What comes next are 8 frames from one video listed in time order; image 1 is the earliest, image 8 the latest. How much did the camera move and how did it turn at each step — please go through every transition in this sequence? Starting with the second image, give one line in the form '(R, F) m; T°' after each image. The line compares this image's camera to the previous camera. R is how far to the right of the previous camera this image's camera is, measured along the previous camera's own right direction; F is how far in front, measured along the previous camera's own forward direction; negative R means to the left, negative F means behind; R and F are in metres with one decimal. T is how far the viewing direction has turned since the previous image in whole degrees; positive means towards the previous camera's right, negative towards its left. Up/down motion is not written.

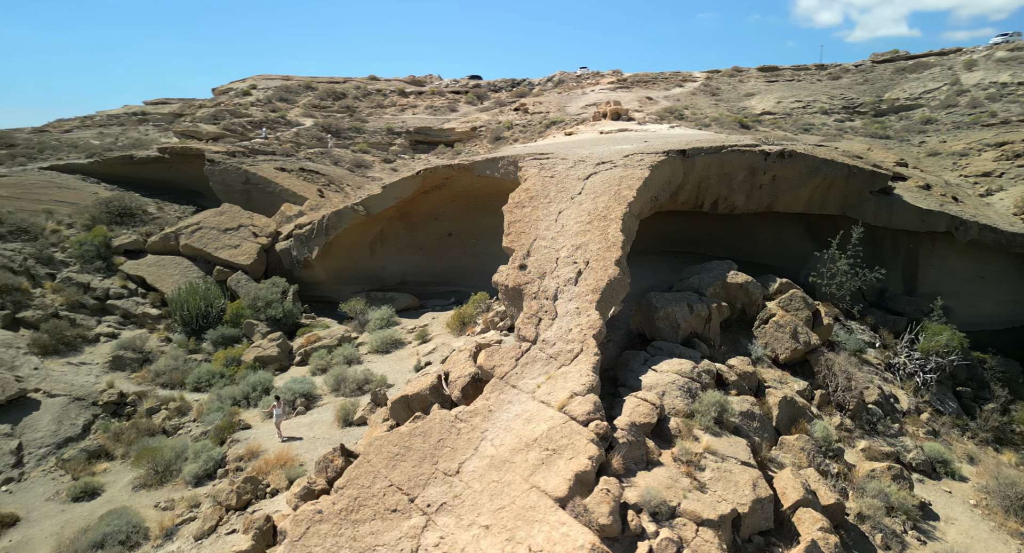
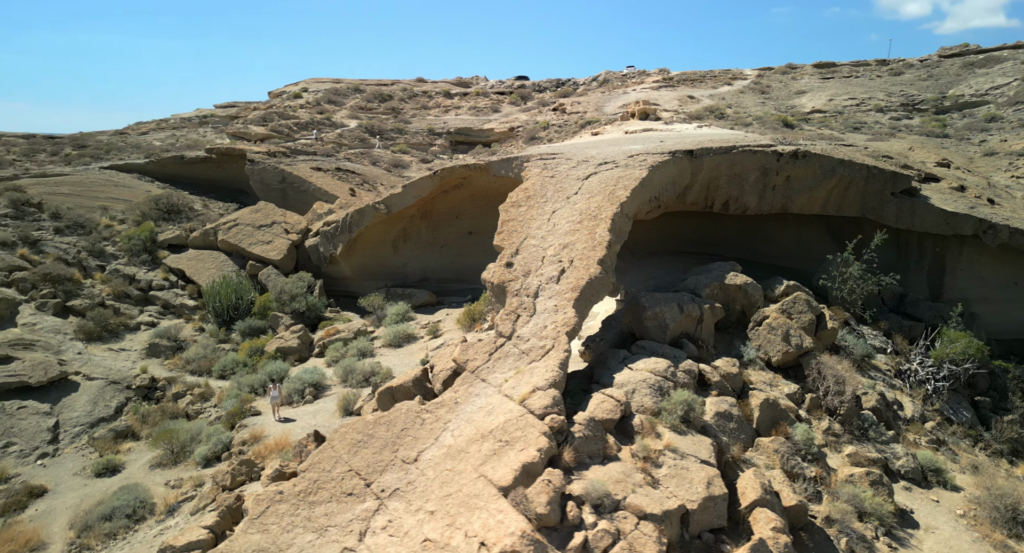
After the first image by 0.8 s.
(+0.6, -0.1) m; -4°
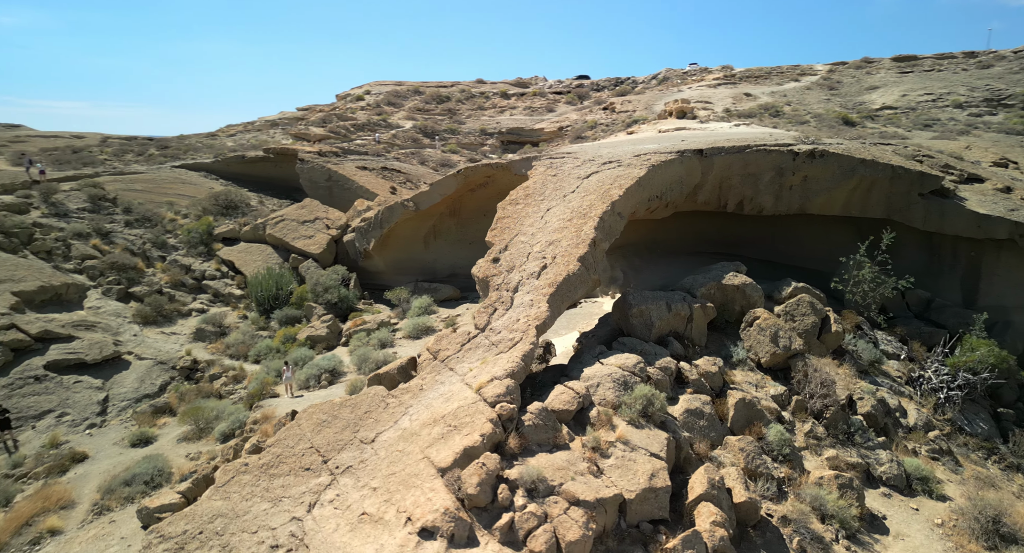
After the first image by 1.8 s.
(+0.7, -0.1) m; -5°
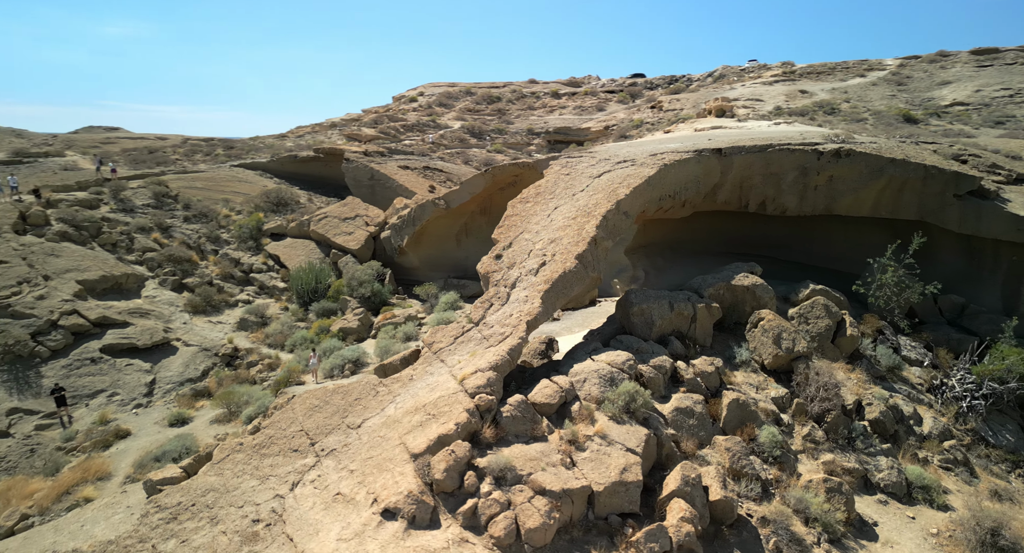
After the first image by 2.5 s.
(+0.5, -0.1) m; -5°
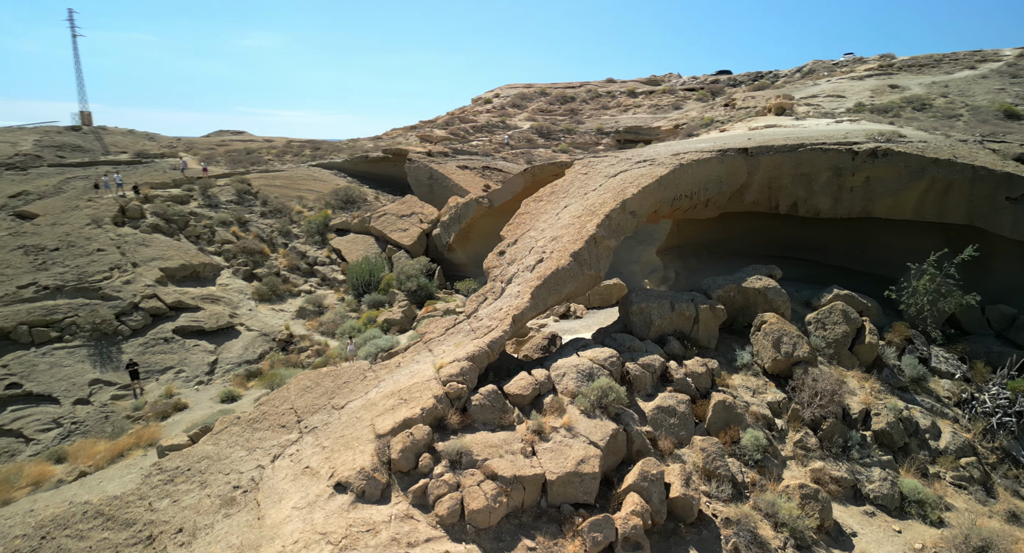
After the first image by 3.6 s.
(+0.8, -0.2) m; -7°
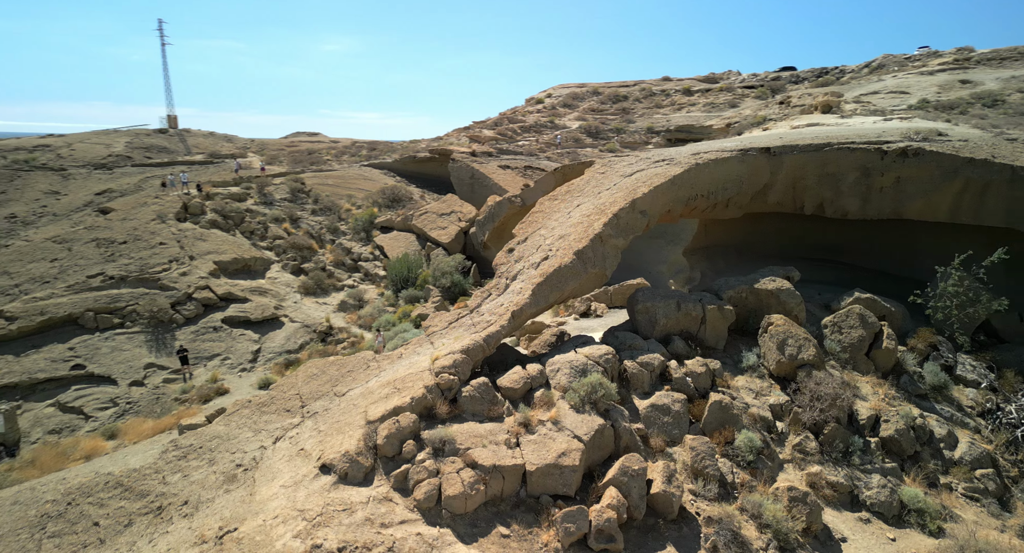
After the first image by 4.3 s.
(+0.5, -0.1) m; -5°
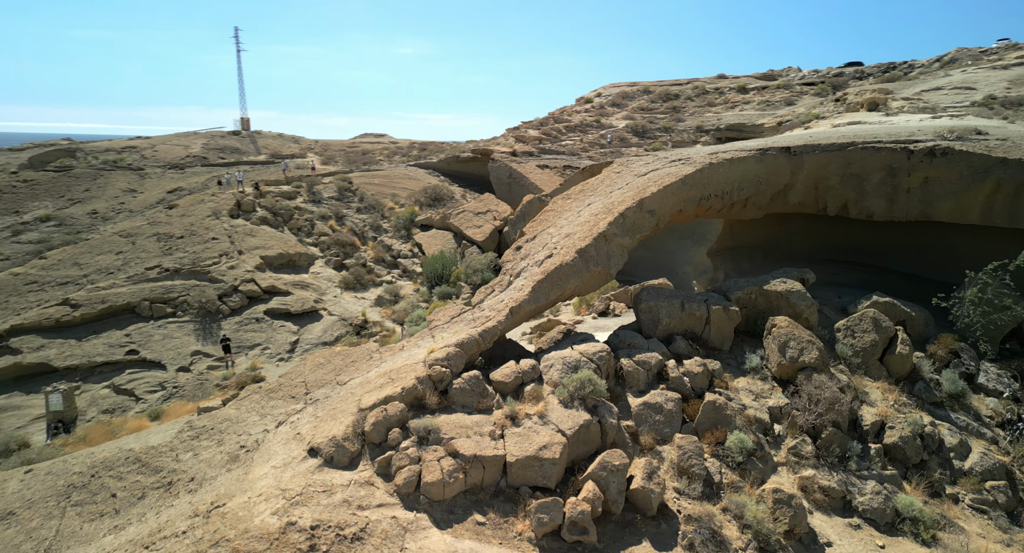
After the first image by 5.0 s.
(+0.5, -0.1) m; -5°
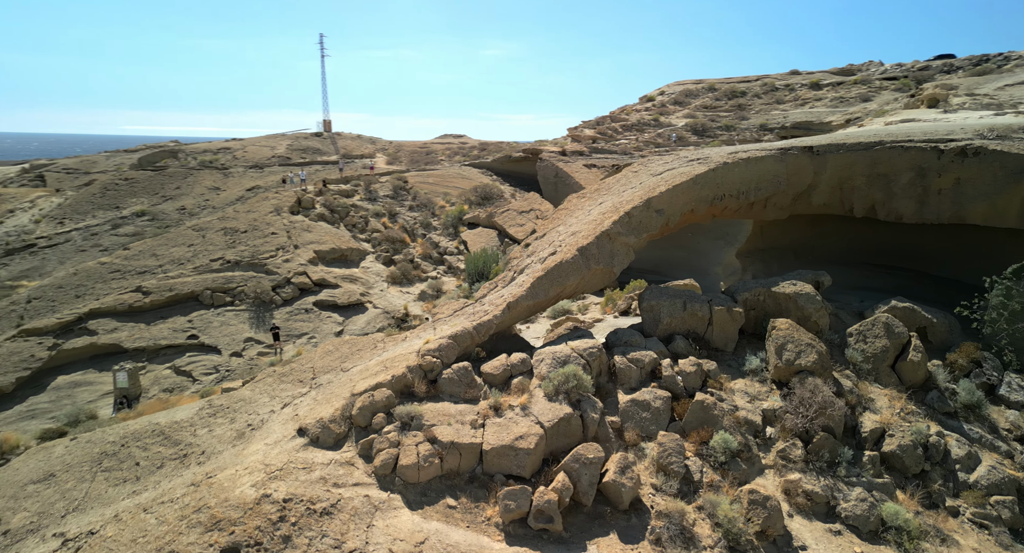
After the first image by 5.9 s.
(+0.6, -0.2) m; -6°
